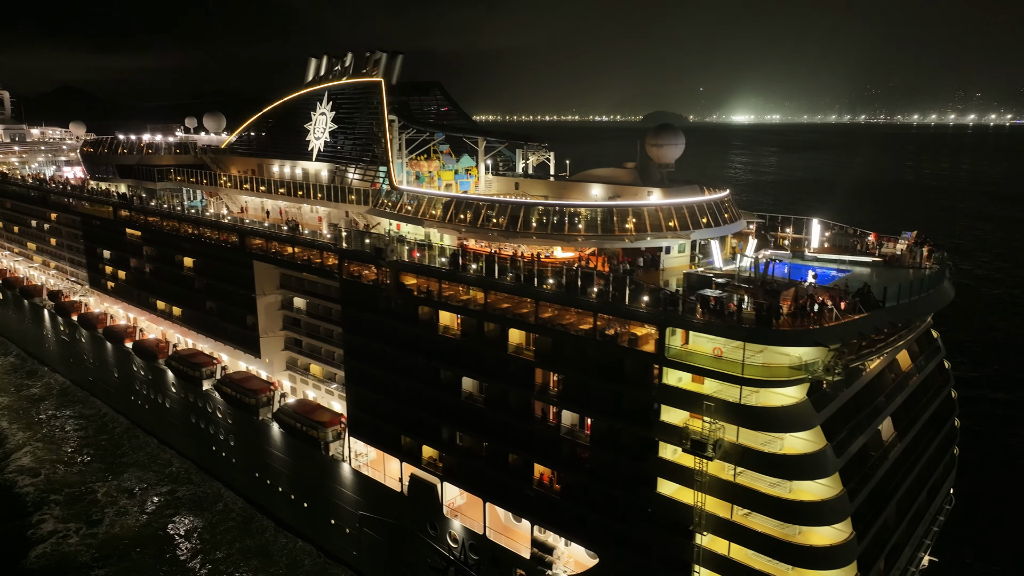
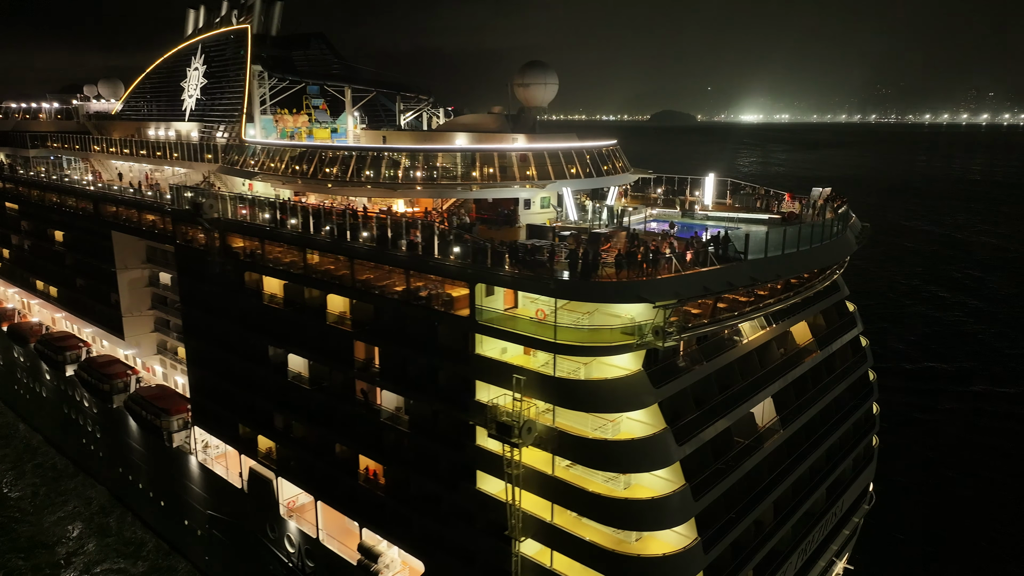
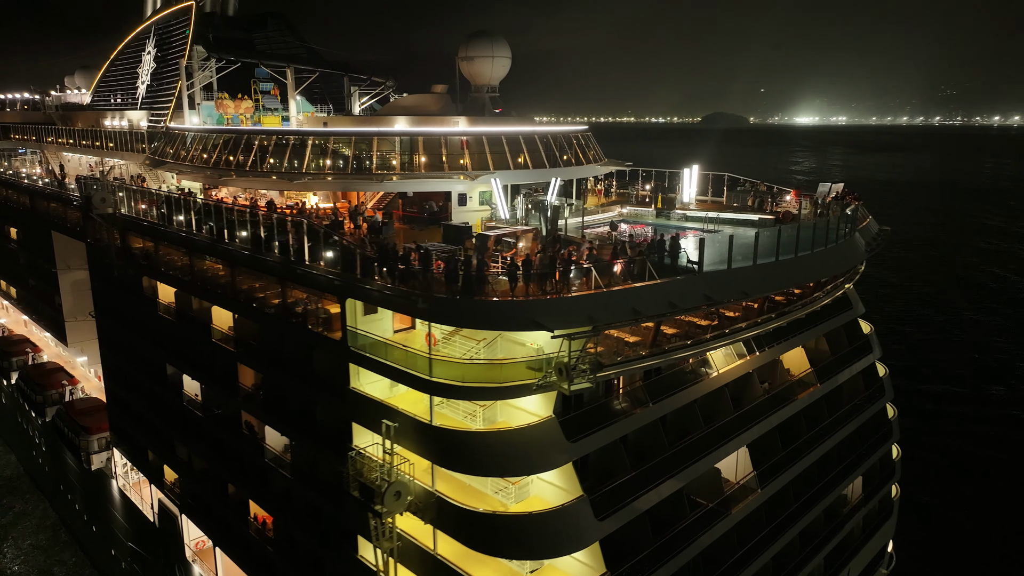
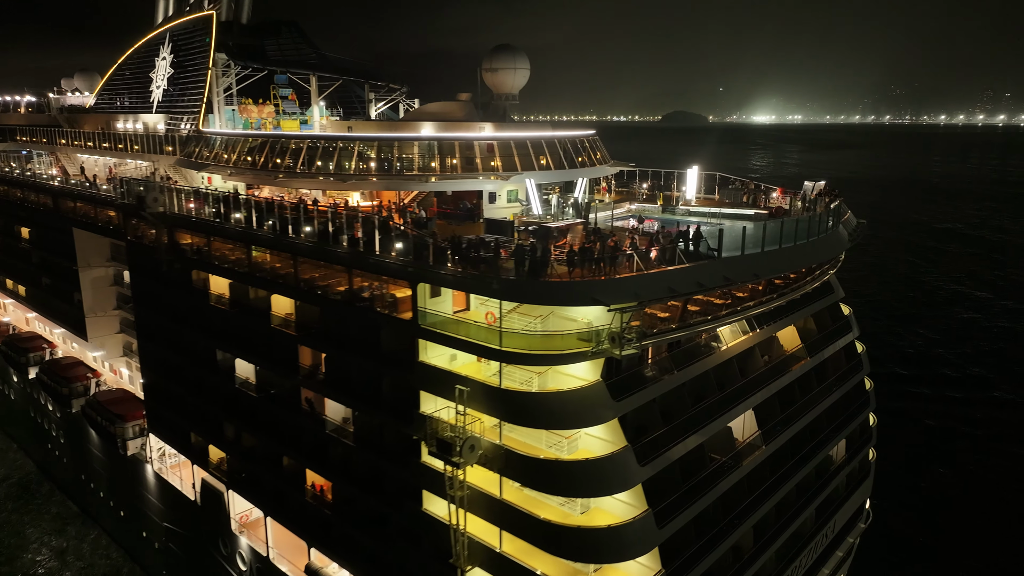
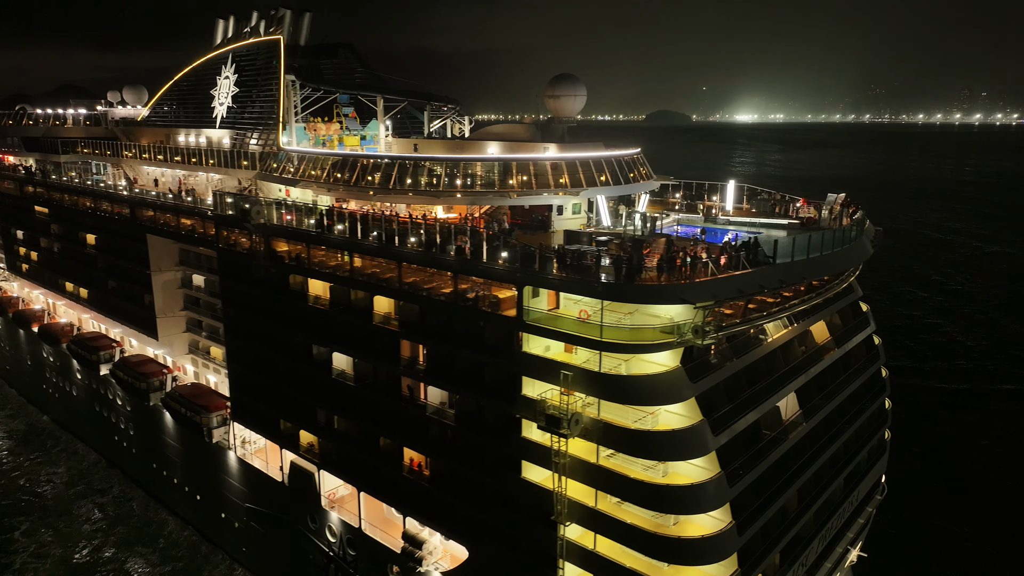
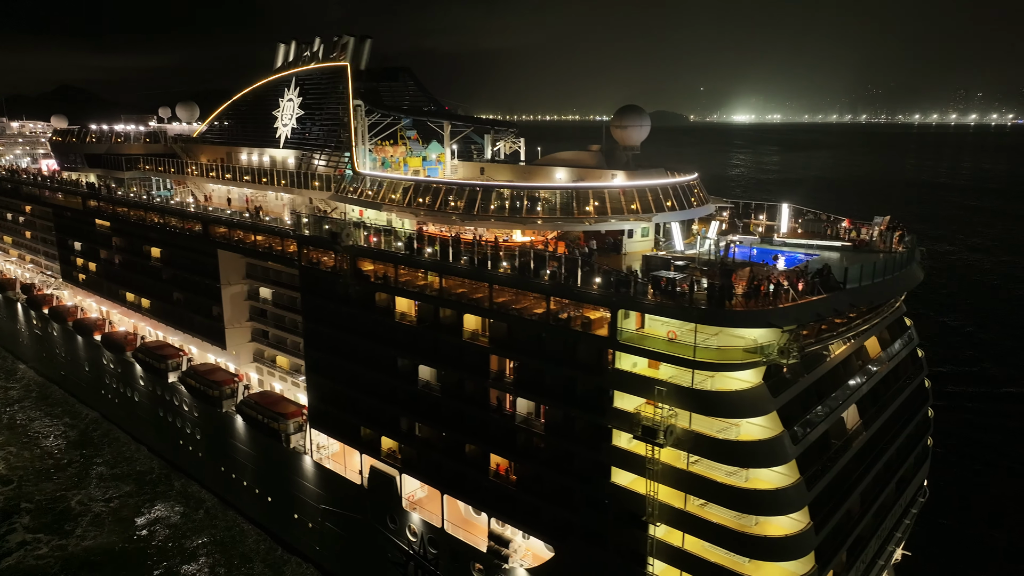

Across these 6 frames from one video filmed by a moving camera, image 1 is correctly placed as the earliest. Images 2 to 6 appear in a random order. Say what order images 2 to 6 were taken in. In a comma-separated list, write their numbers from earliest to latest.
6, 5, 2, 4, 3
